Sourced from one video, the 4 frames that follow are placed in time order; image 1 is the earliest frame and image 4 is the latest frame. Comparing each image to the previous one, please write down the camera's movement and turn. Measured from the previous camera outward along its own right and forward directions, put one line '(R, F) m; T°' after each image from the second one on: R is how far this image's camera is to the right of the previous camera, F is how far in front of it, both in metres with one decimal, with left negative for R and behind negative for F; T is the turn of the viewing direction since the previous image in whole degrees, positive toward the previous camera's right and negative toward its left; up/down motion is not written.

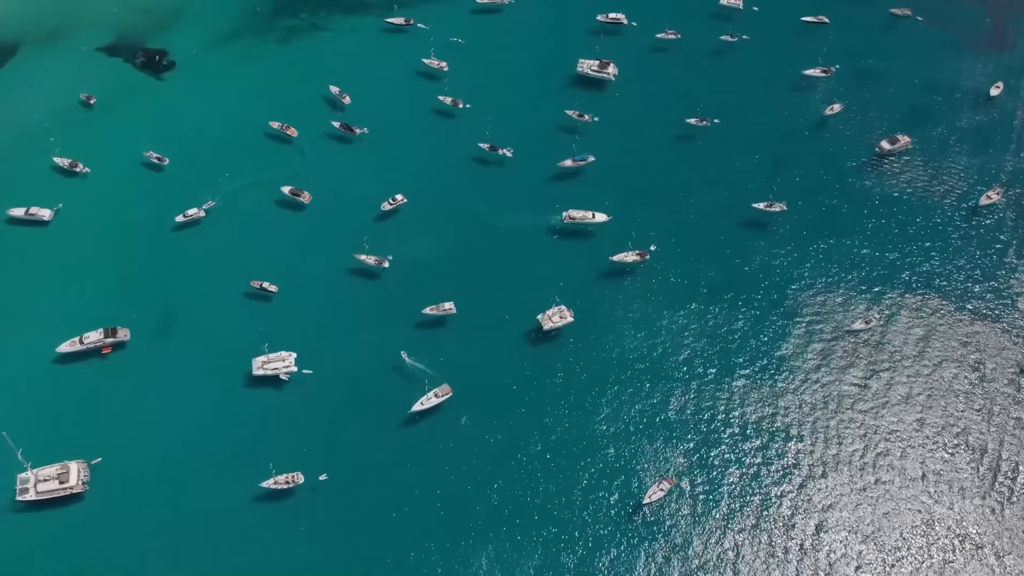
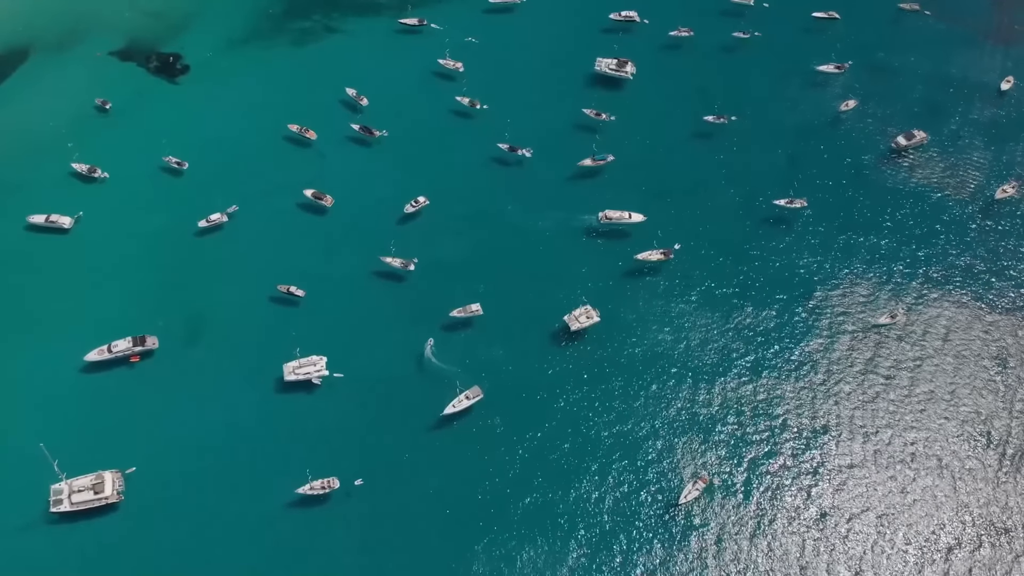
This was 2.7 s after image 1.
(-3.2, +0.4) m; 0°
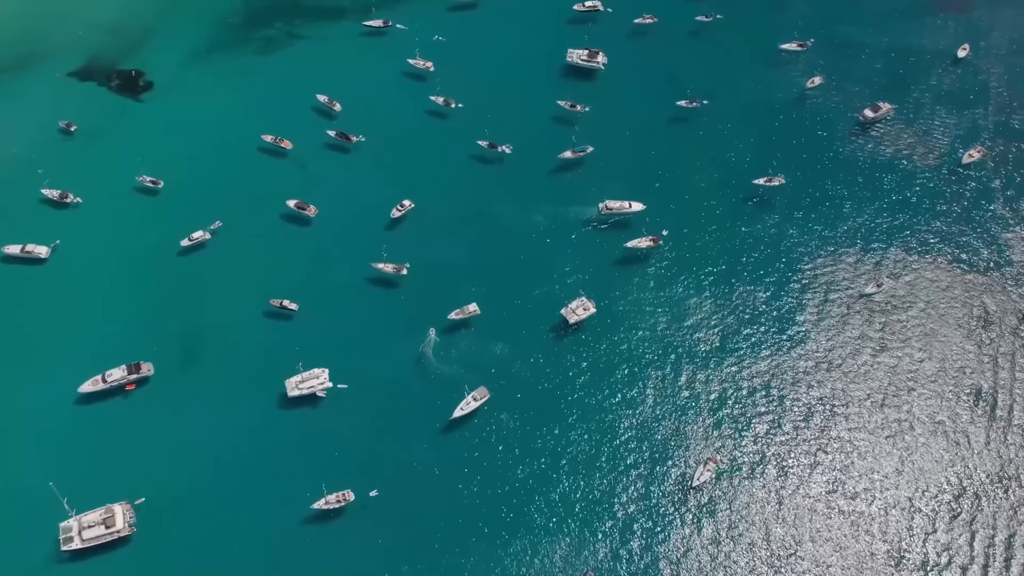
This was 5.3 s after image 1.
(-2.9, +0.1) m; +3°
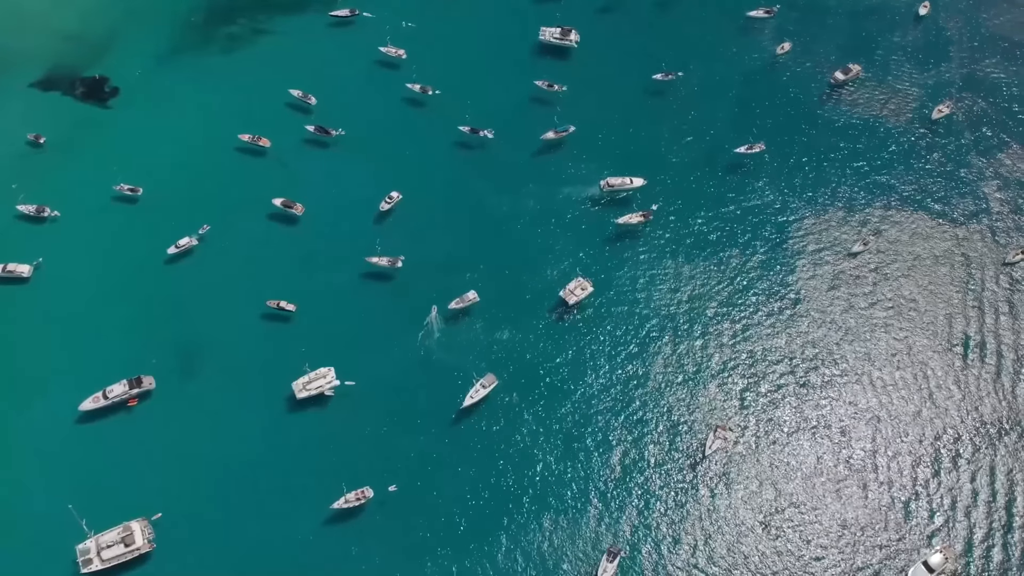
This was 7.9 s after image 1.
(-2.7, +0.1) m; +2°
